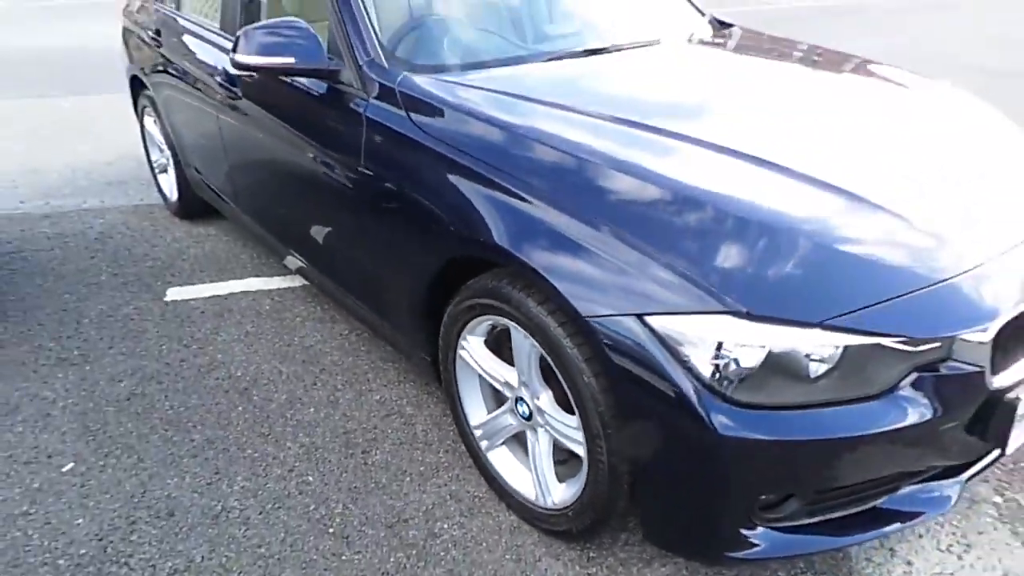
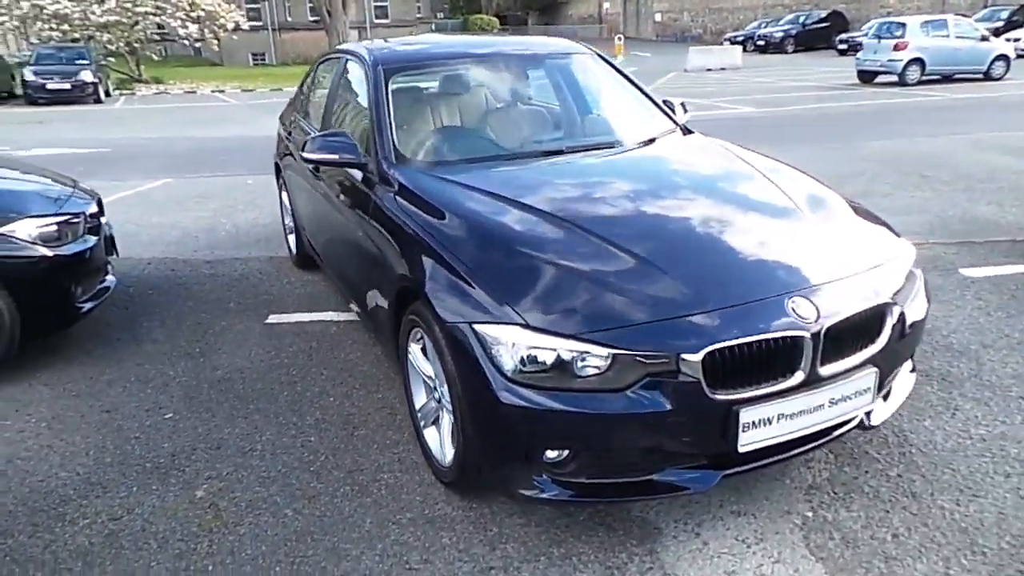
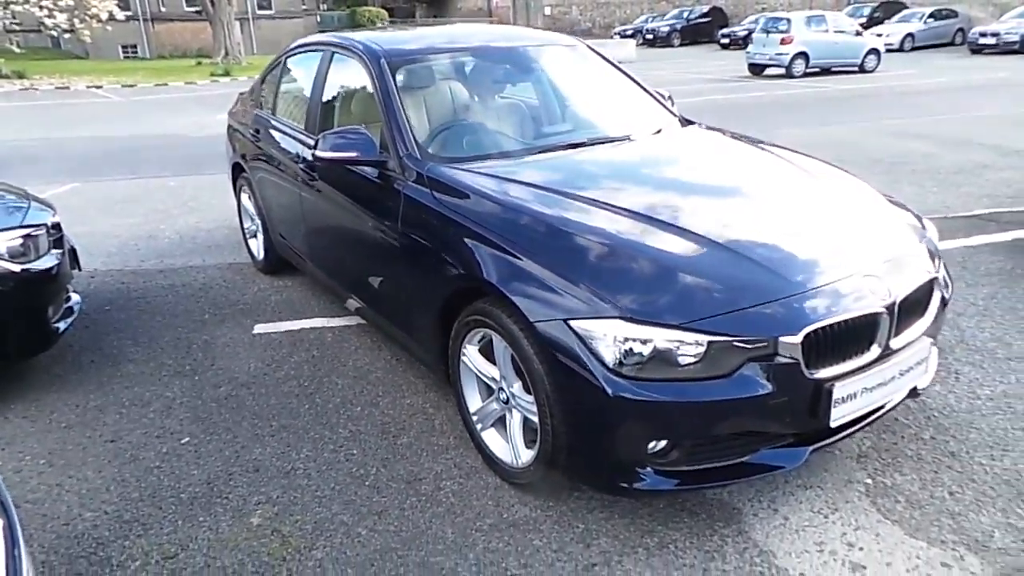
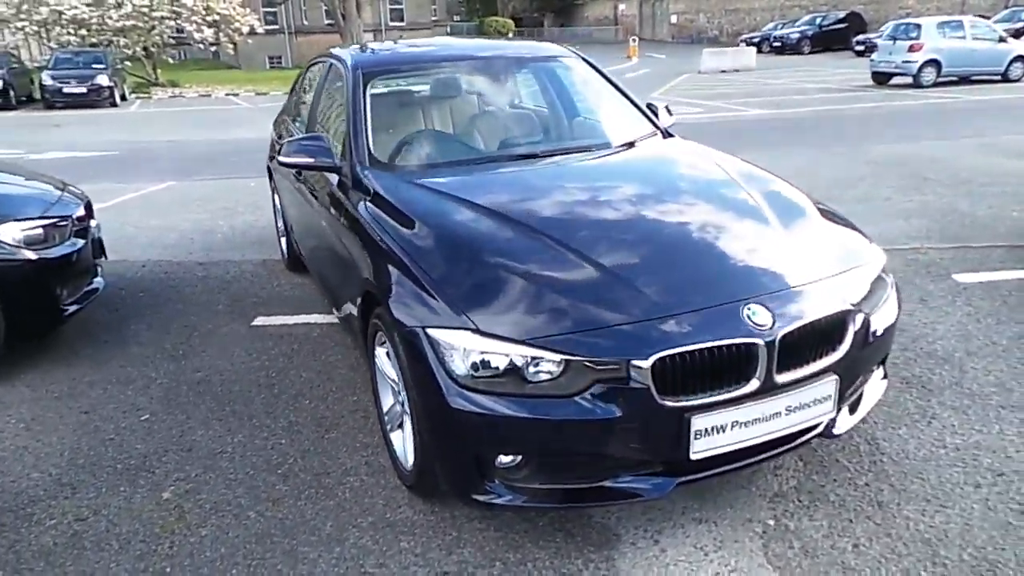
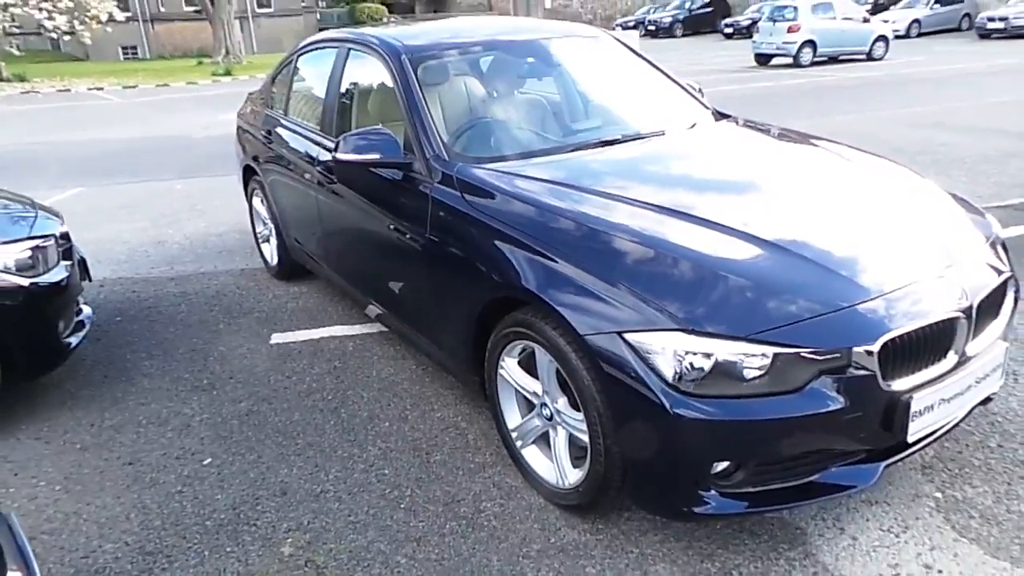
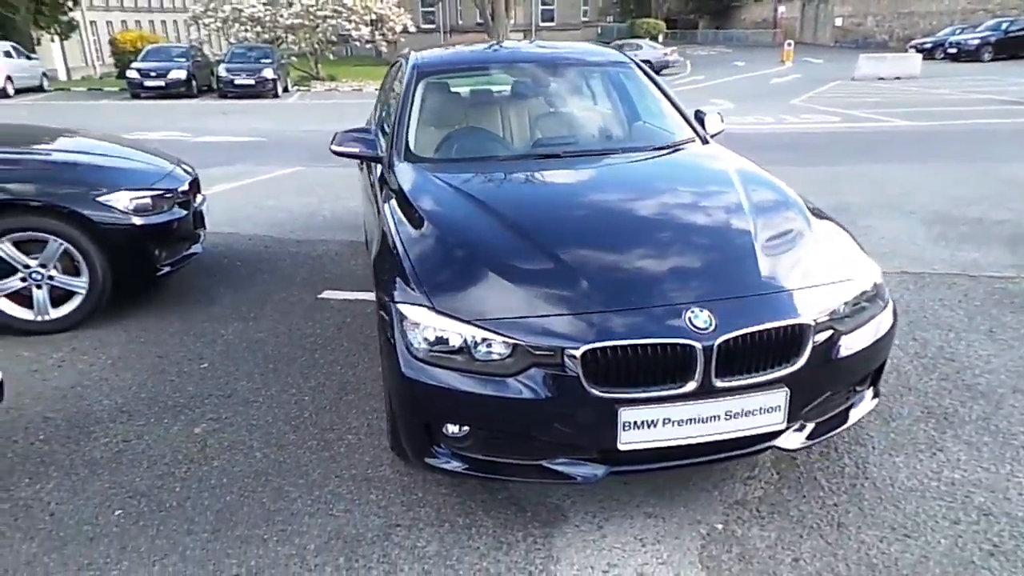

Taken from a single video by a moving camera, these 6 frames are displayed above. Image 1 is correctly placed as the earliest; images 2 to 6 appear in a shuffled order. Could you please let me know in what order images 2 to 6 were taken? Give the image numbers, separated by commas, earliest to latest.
5, 3, 2, 4, 6
